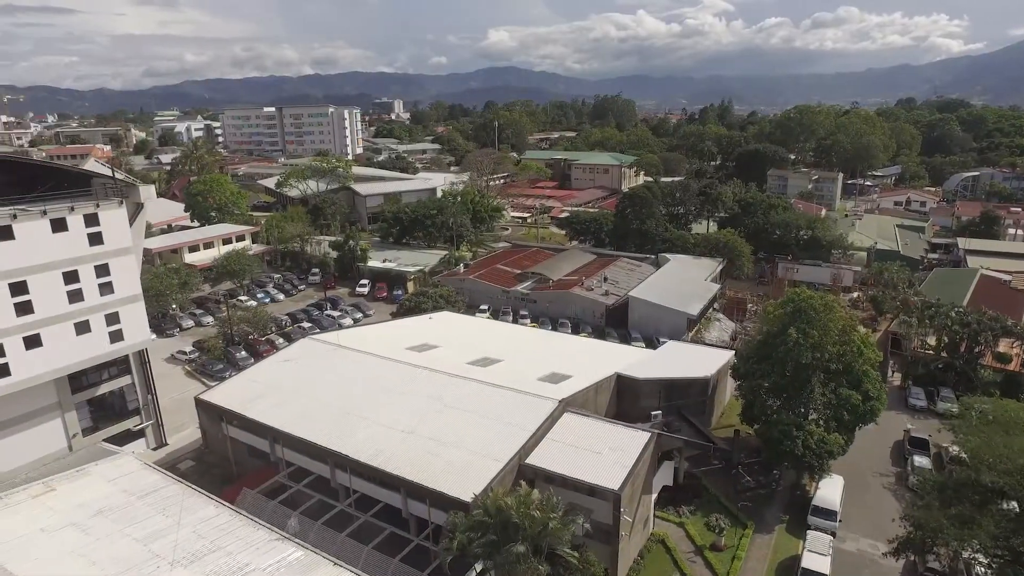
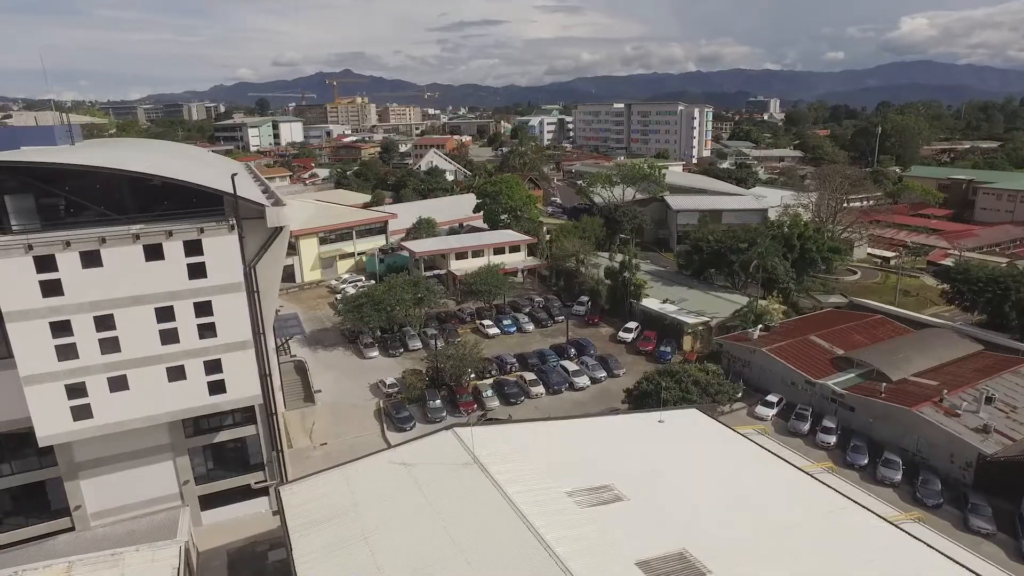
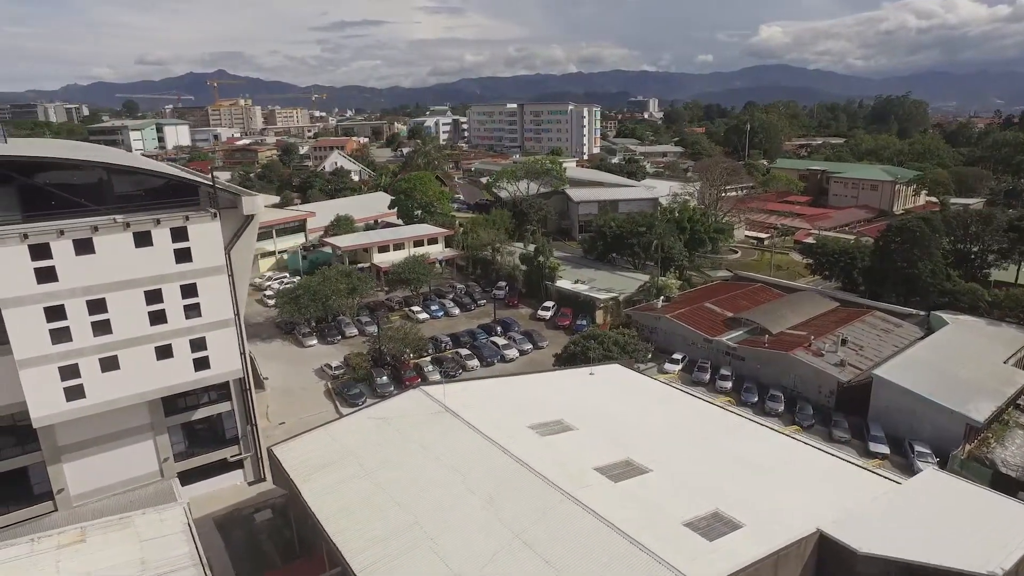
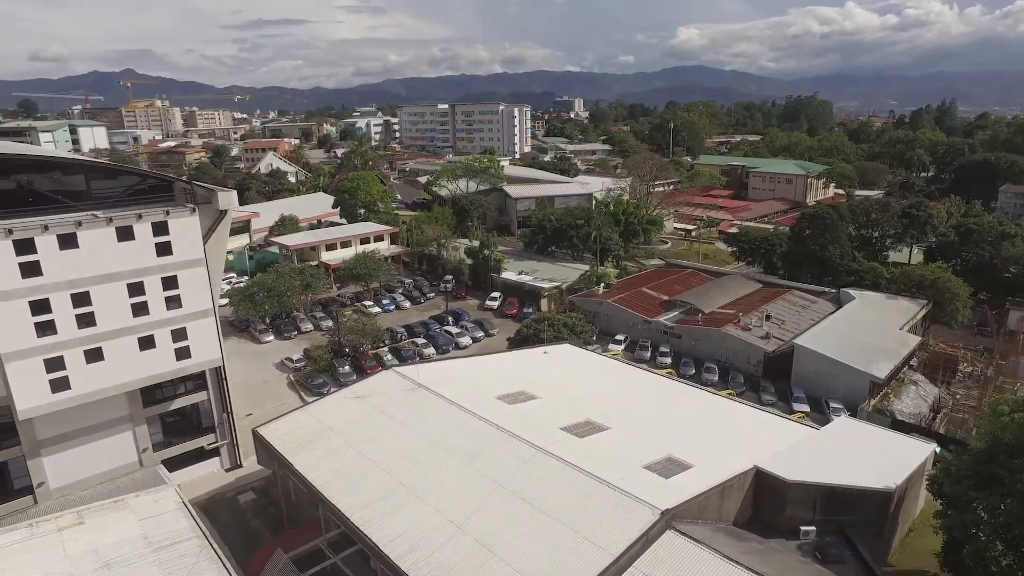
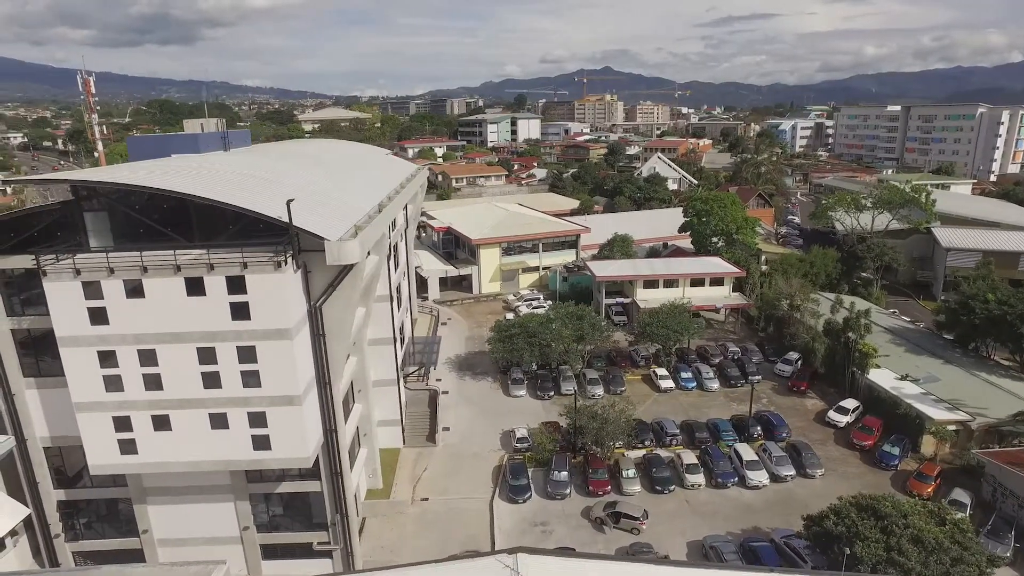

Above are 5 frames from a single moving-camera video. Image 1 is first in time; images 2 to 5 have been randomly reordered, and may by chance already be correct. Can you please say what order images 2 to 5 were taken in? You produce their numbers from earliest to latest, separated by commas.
4, 3, 2, 5
